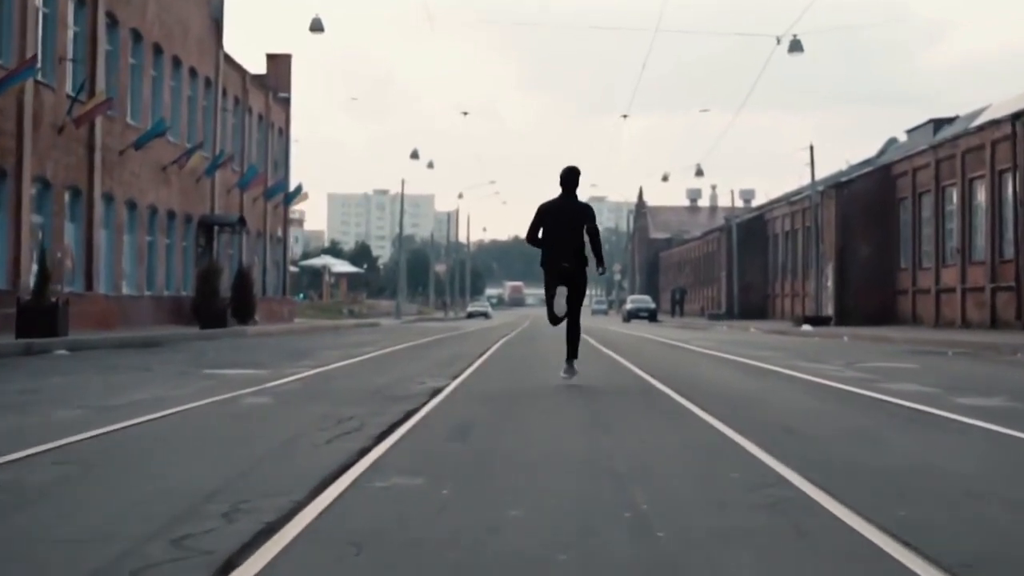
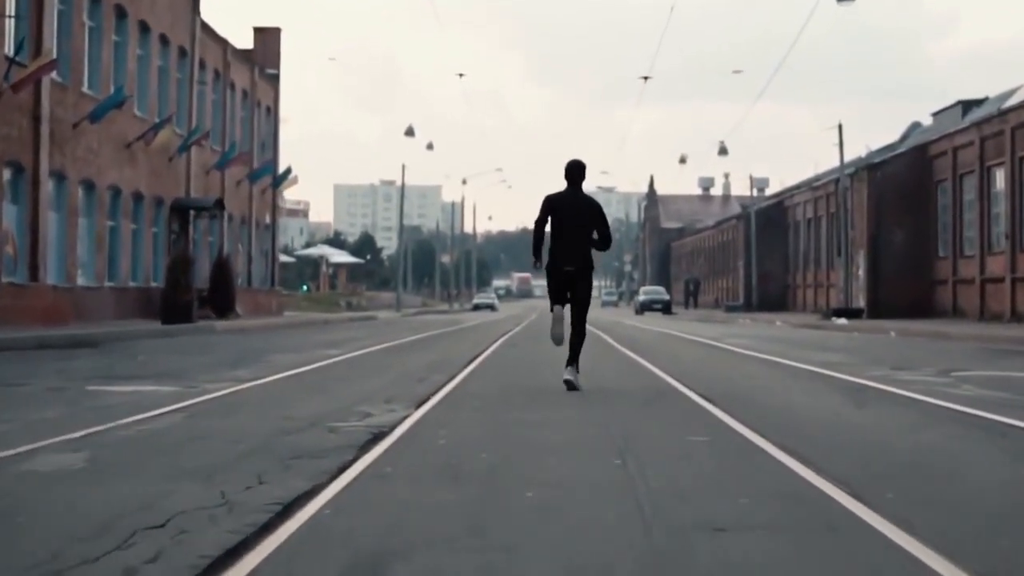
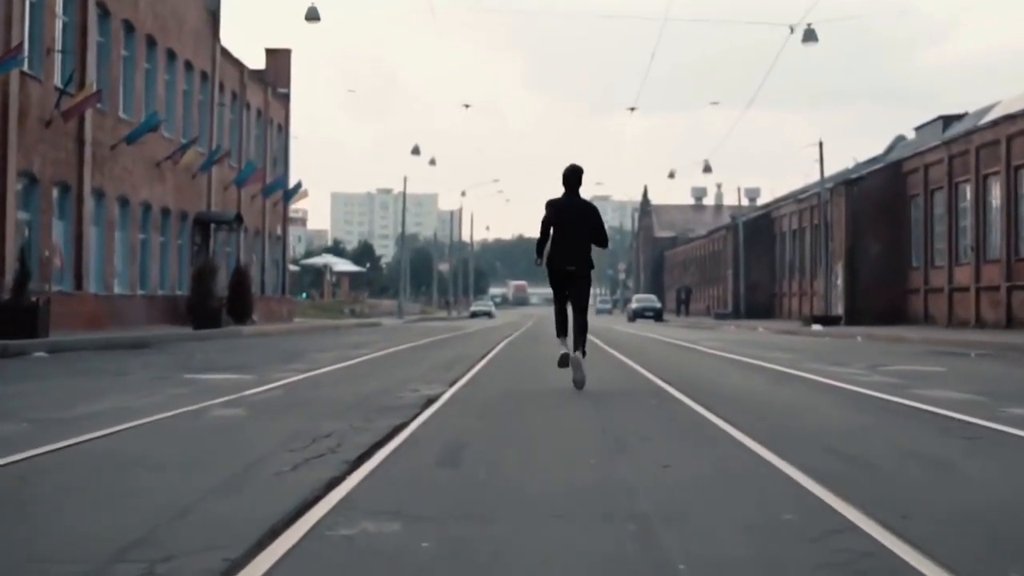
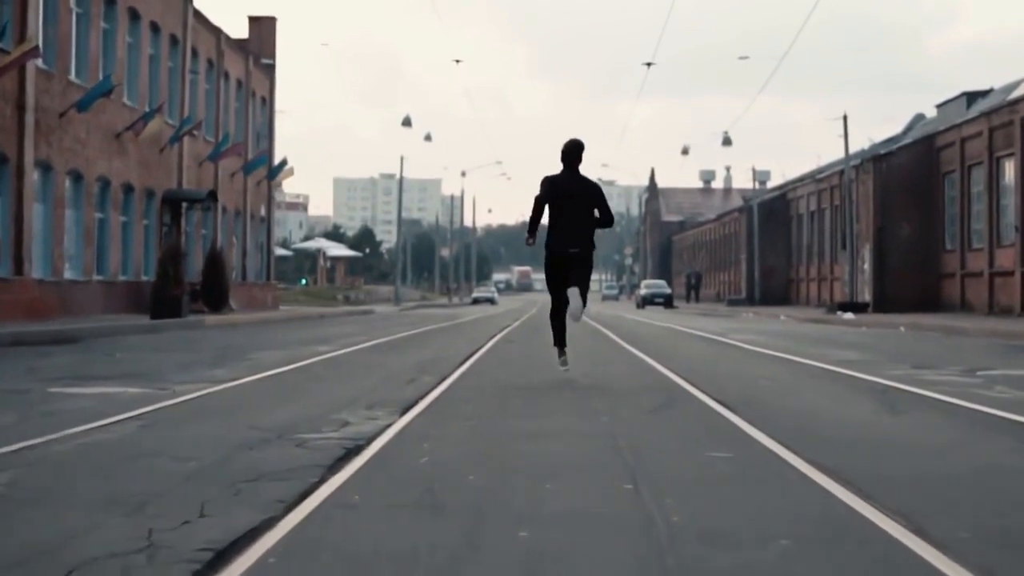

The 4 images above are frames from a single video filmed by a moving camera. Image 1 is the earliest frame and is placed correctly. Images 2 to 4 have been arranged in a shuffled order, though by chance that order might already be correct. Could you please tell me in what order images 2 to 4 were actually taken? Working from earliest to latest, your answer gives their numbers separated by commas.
3, 2, 4
